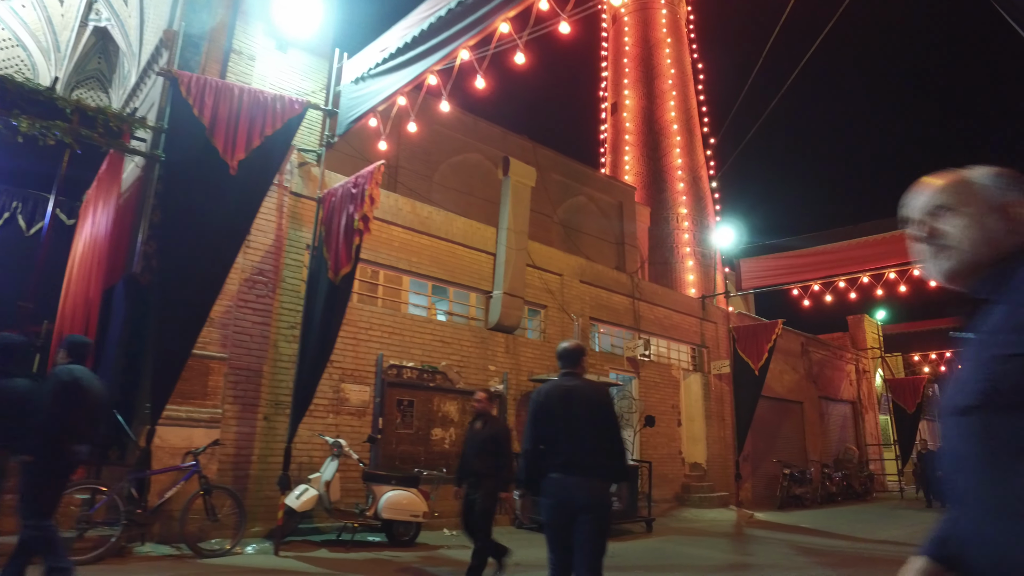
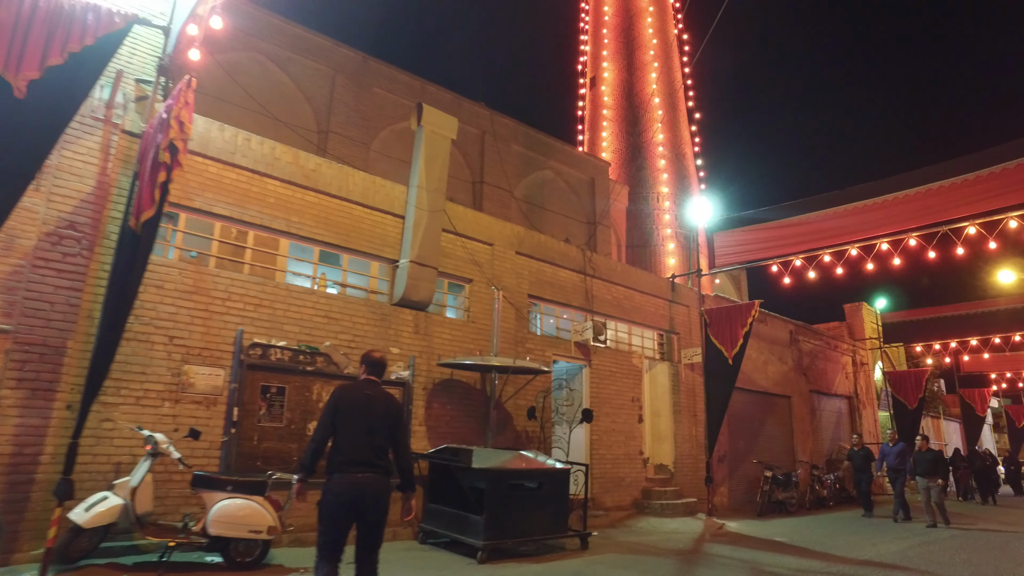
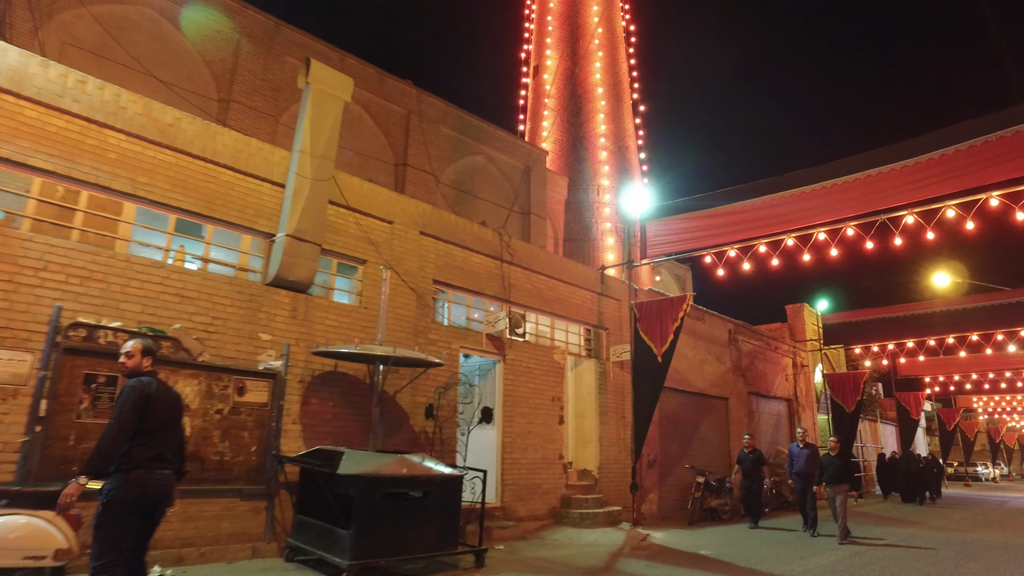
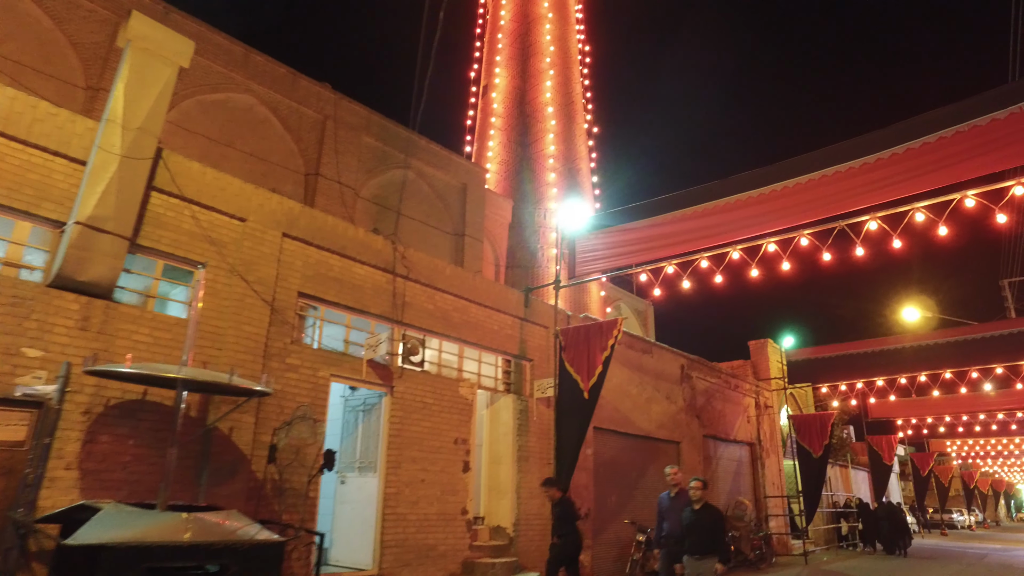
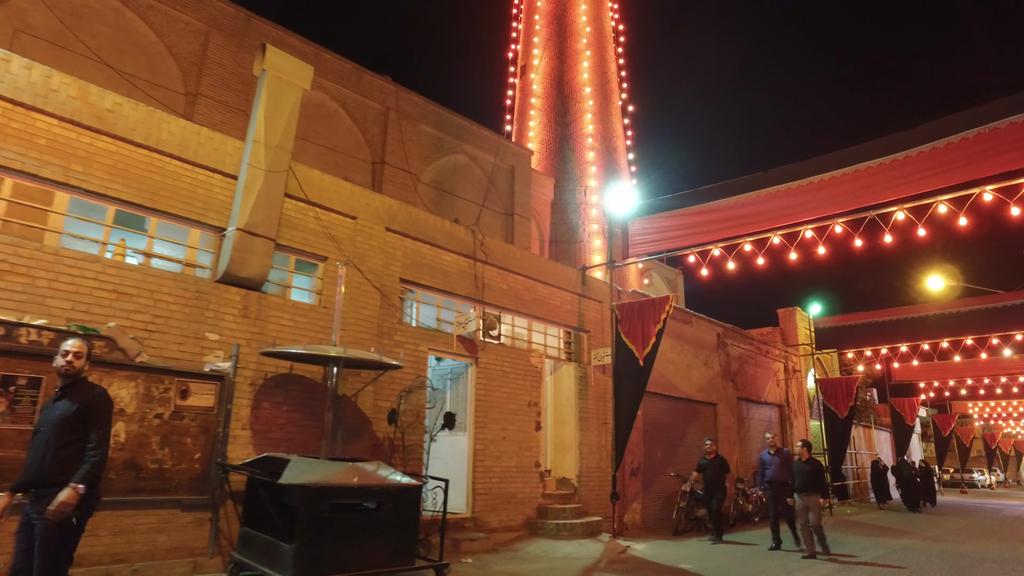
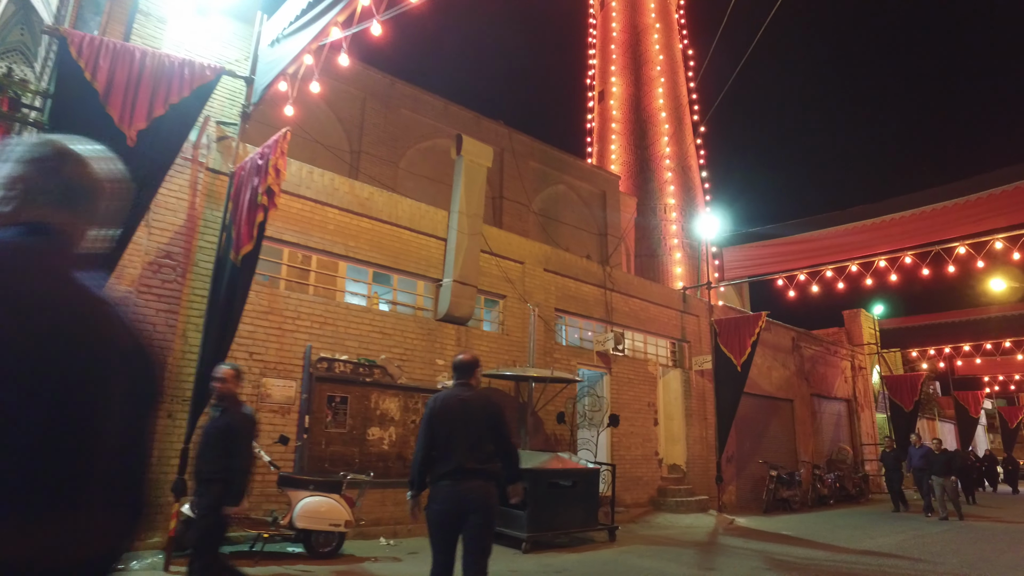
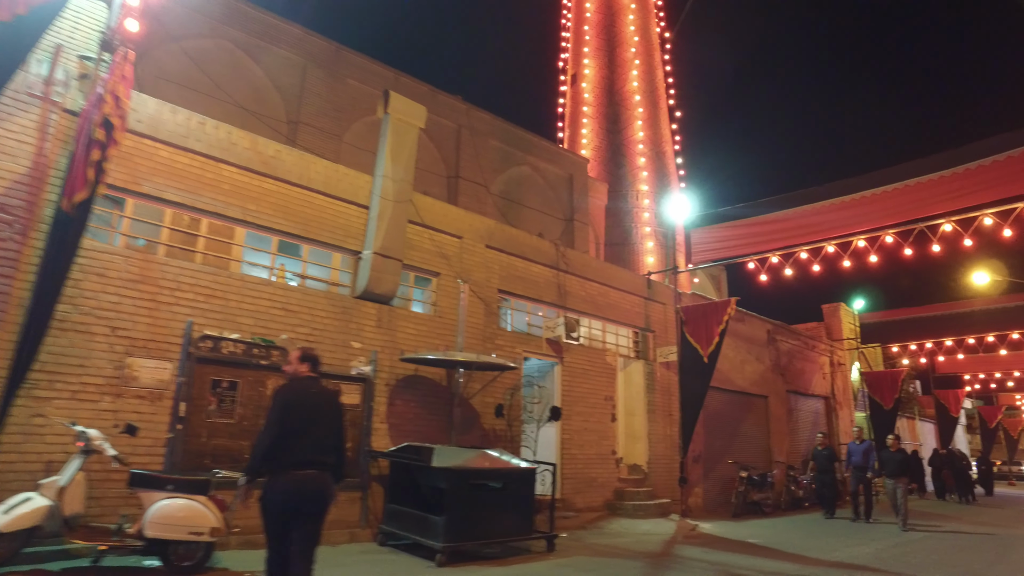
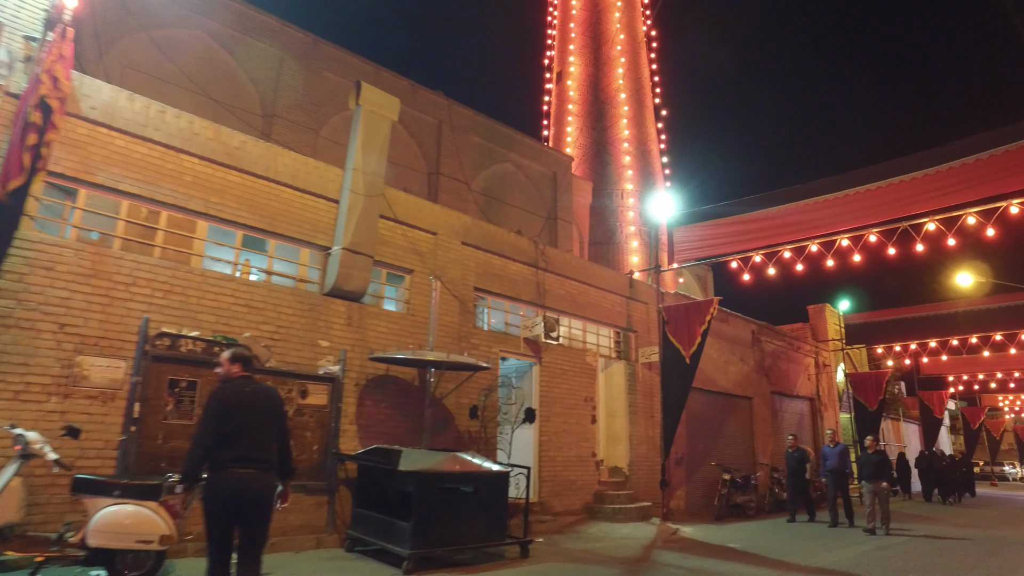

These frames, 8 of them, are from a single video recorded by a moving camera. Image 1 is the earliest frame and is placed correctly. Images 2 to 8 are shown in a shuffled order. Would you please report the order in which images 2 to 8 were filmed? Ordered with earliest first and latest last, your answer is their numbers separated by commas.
6, 2, 7, 8, 3, 5, 4
